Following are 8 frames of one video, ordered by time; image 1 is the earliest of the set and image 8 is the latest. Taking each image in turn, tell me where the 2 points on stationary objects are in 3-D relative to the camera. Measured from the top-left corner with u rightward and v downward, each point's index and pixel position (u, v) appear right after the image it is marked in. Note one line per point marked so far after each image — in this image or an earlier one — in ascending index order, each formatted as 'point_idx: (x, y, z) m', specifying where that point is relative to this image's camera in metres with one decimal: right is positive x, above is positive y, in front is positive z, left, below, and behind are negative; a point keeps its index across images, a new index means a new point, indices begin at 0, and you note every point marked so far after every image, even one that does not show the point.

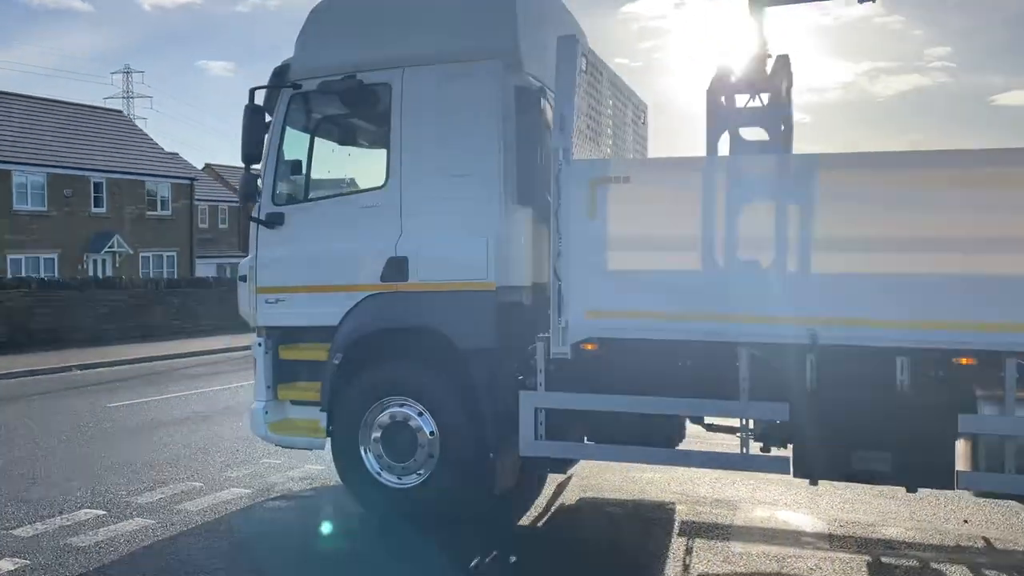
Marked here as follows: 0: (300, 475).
0: (-1.8, -1.6, +7.3) m
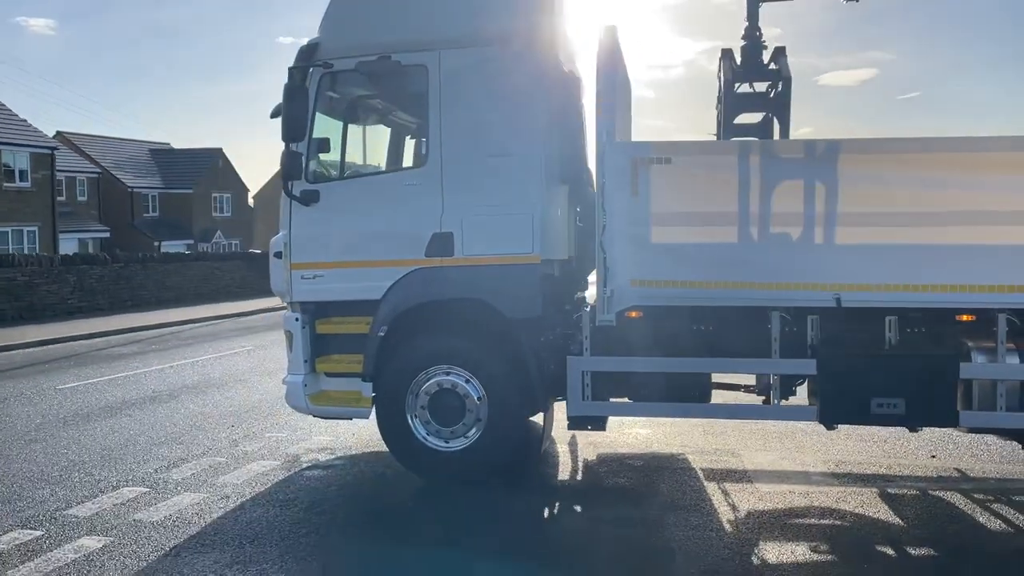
0: (-1.7, -1.4, +7.5) m
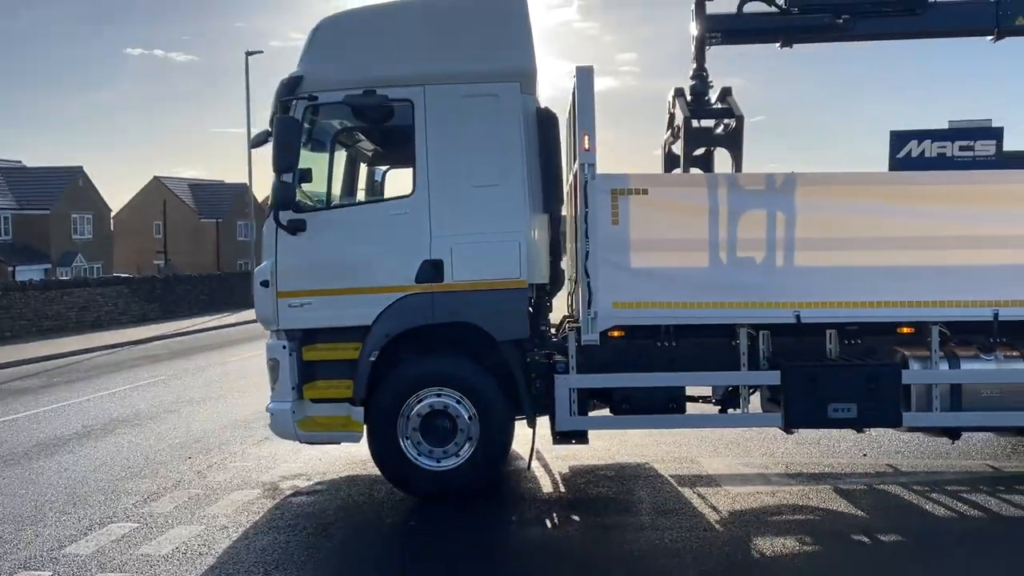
0: (-2.0, -1.6, +7.5) m
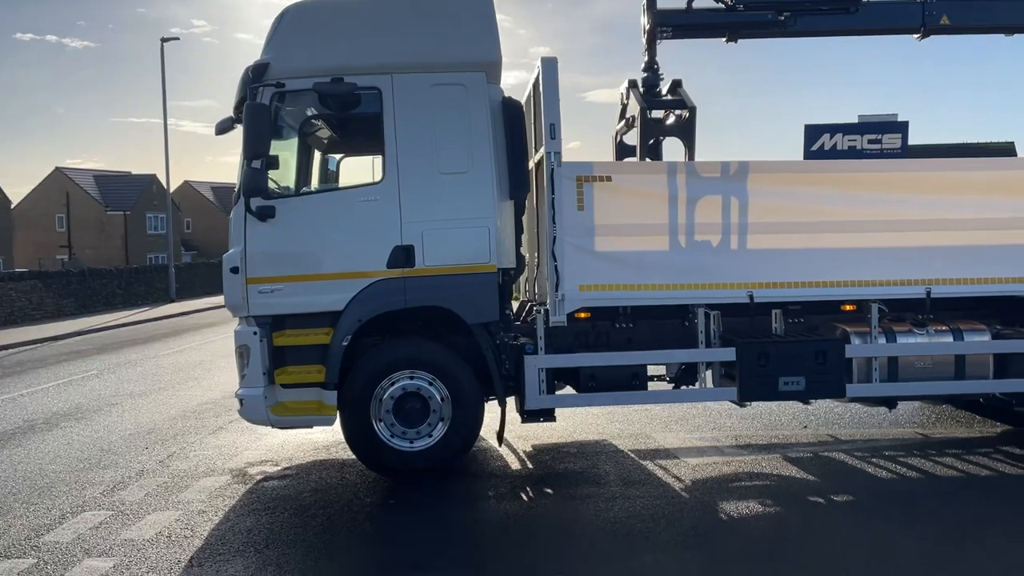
0: (-2.3, -1.5, +7.5) m
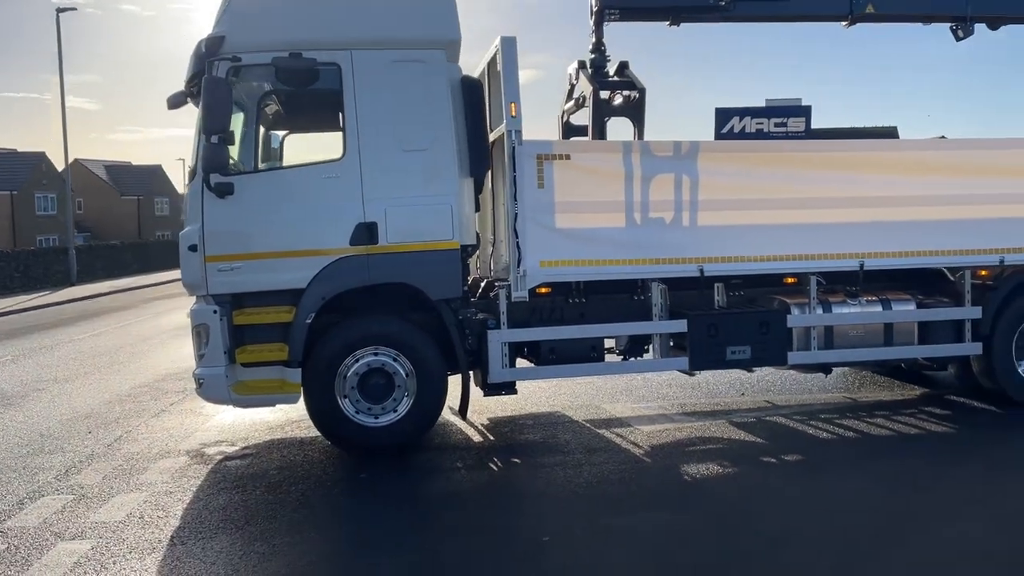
0: (-2.6, -1.3, +7.4) m
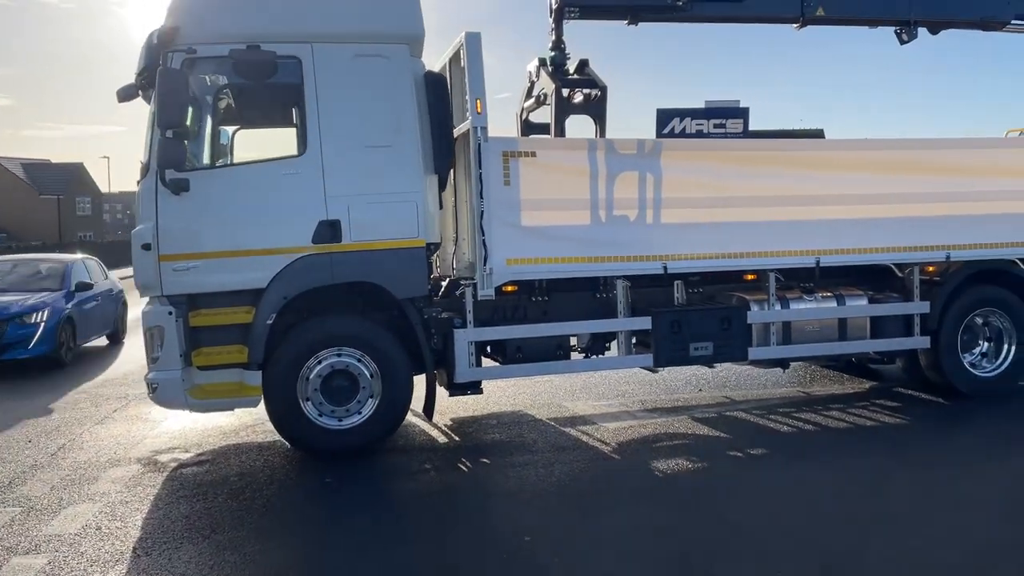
0: (-2.9, -1.4, +7.1) m
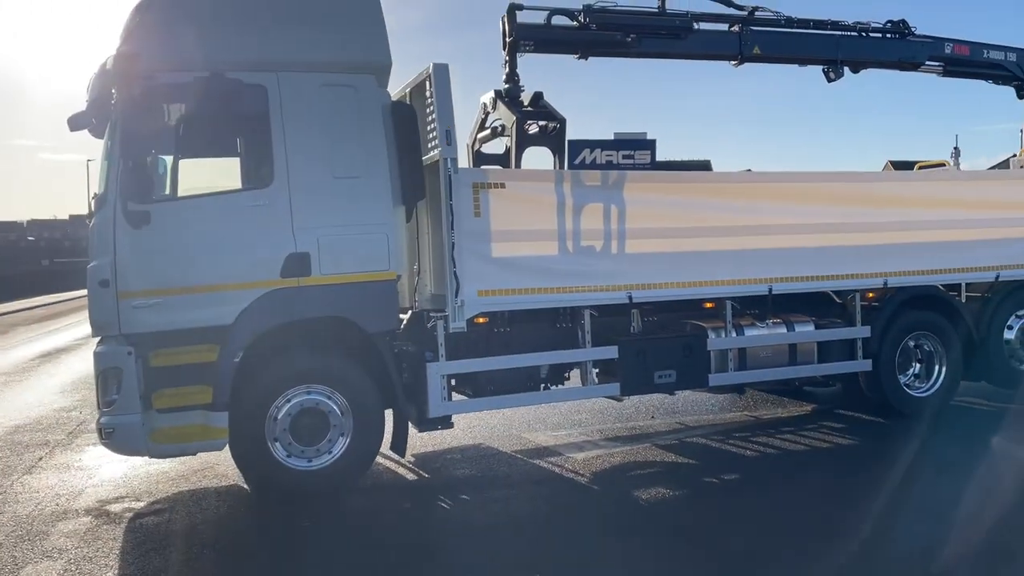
0: (-3.2, -1.7, +6.7) m
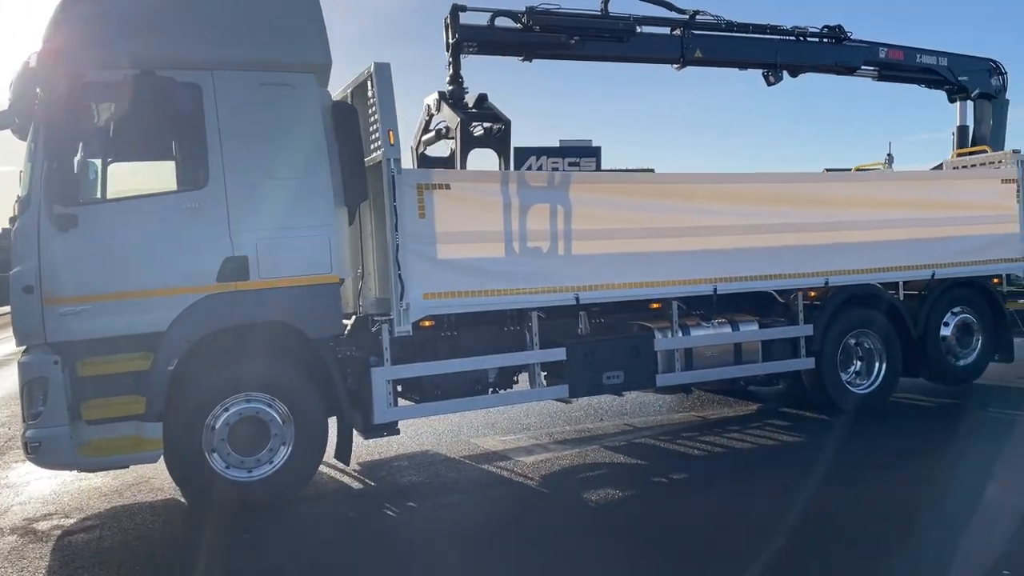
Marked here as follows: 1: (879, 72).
0: (-3.6, -1.7, +6.4) m
1: (+4.5, +2.7, +10.4) m
